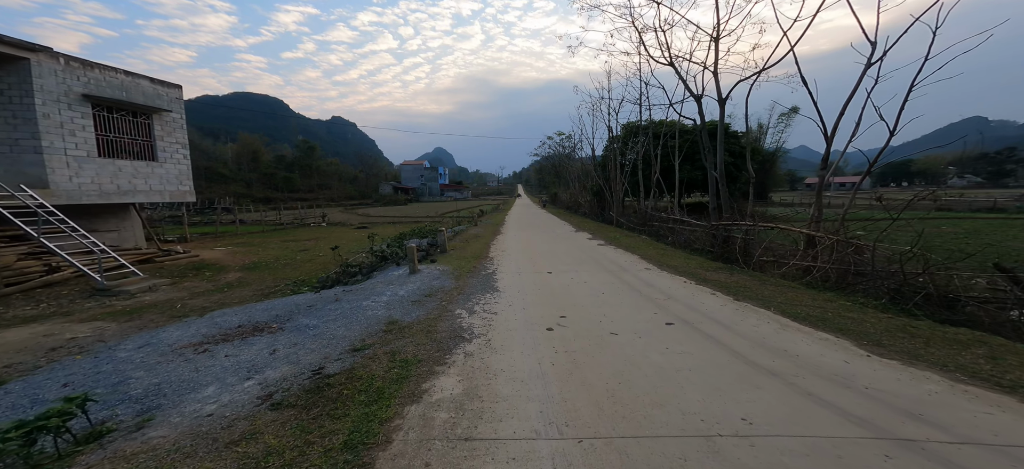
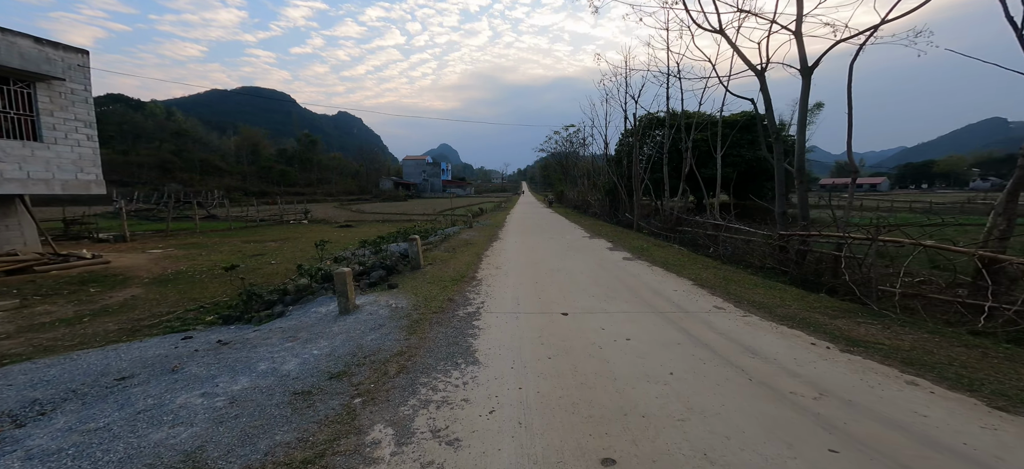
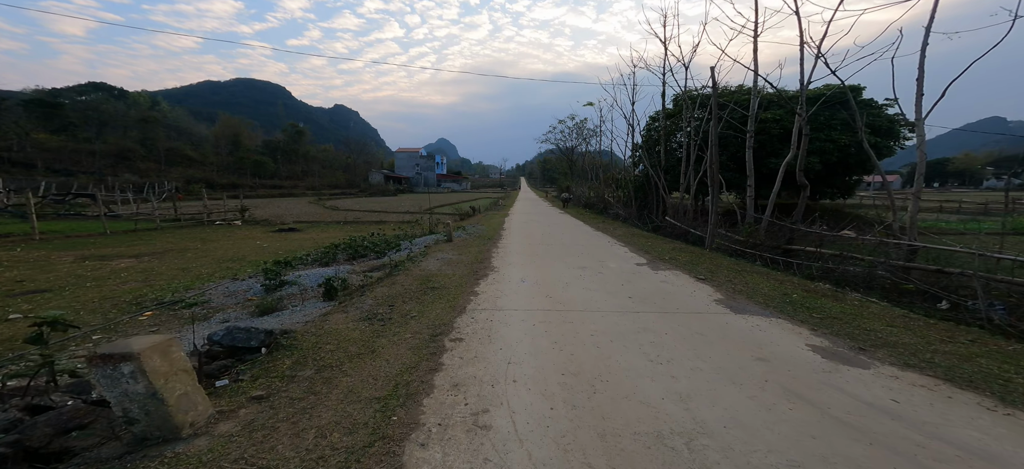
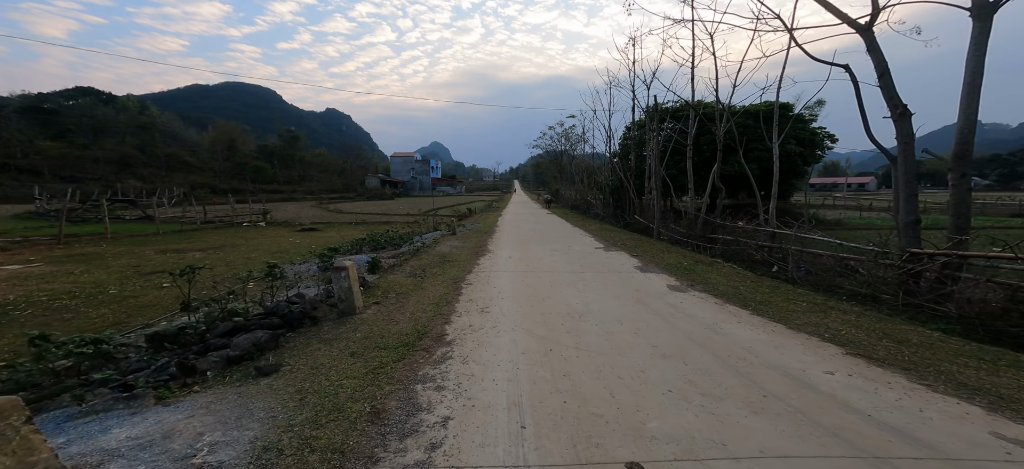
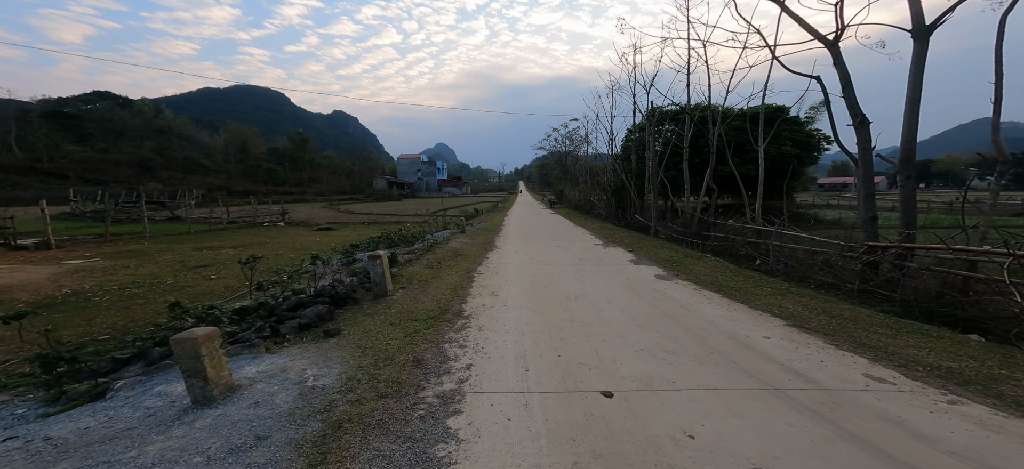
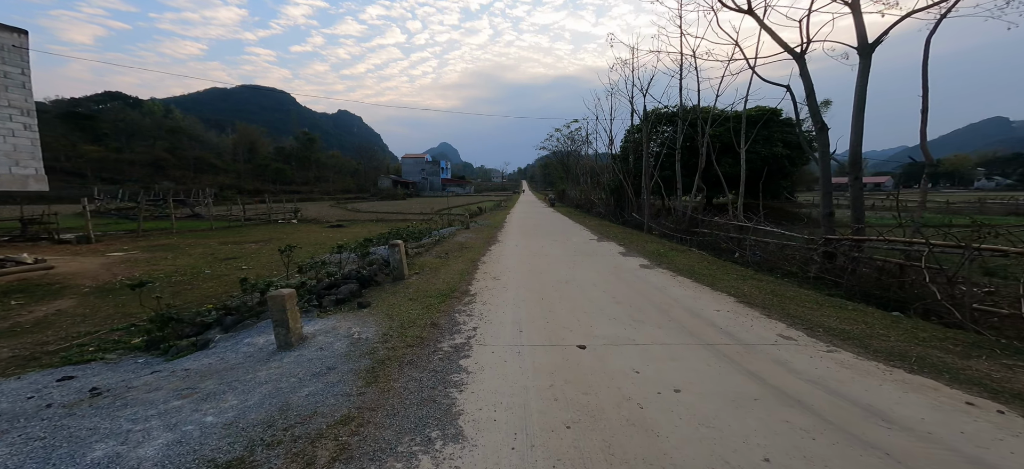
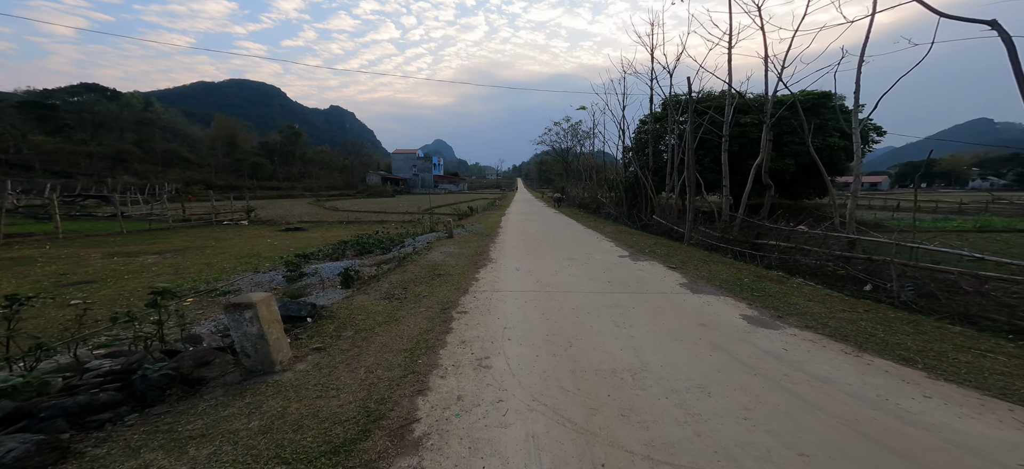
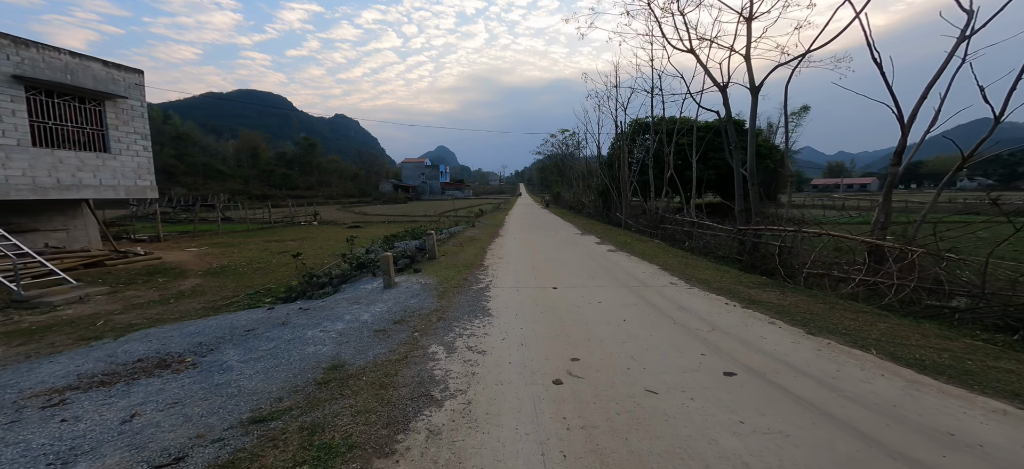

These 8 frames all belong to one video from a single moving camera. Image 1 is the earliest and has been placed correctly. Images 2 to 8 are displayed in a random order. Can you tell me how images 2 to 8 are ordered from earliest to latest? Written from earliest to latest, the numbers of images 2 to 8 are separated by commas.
8, 2, 6, 5, 4, 7, 3
